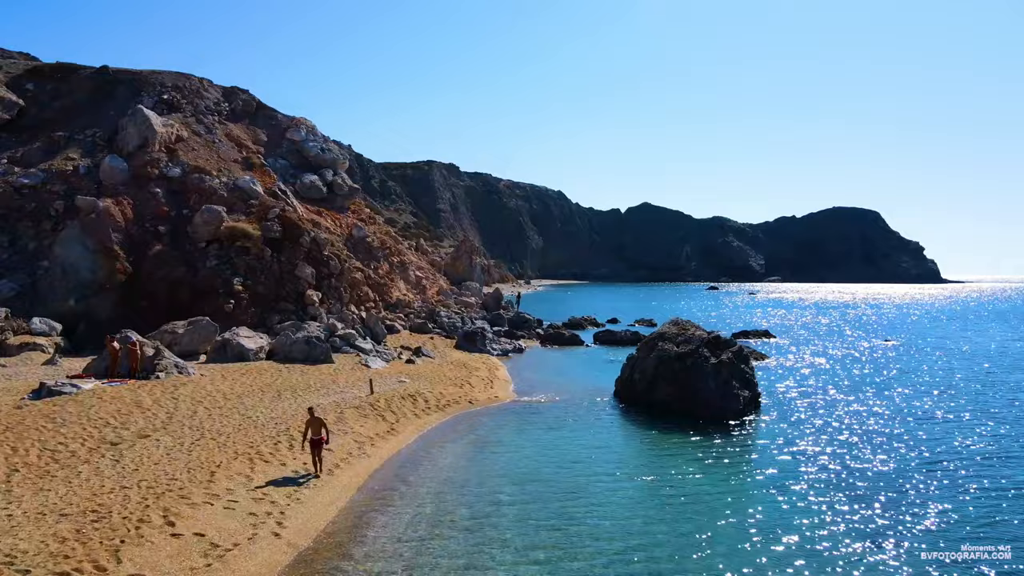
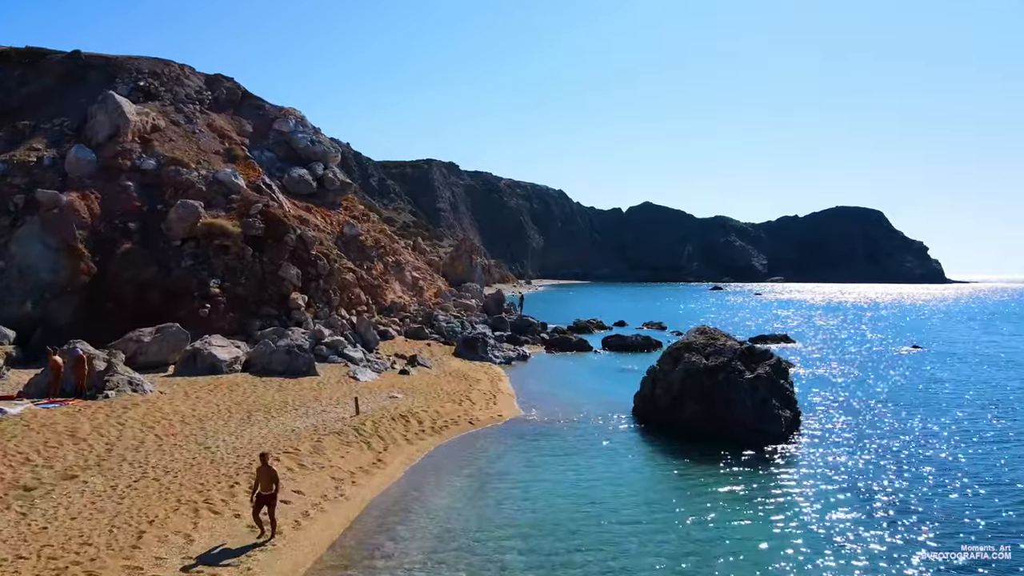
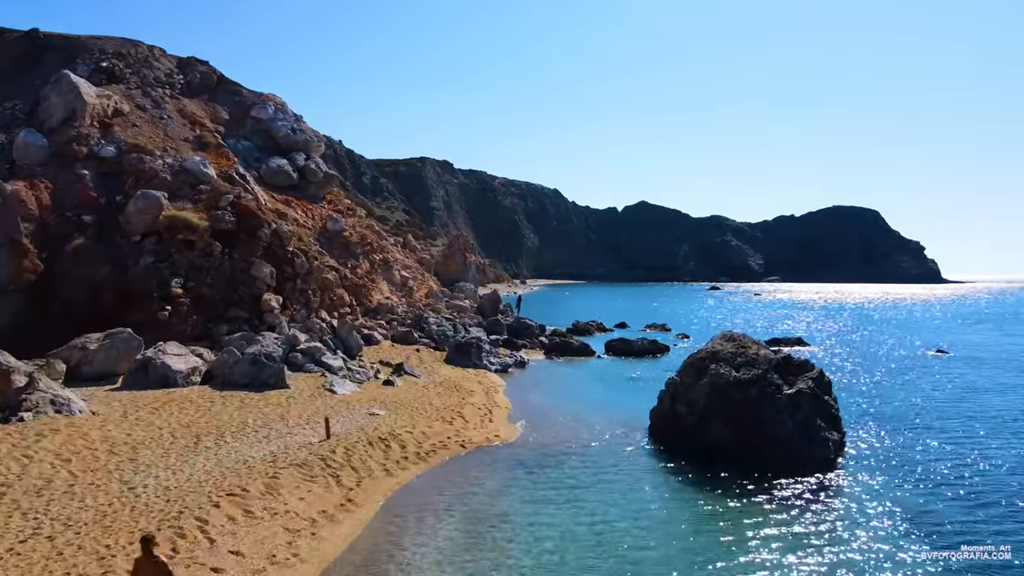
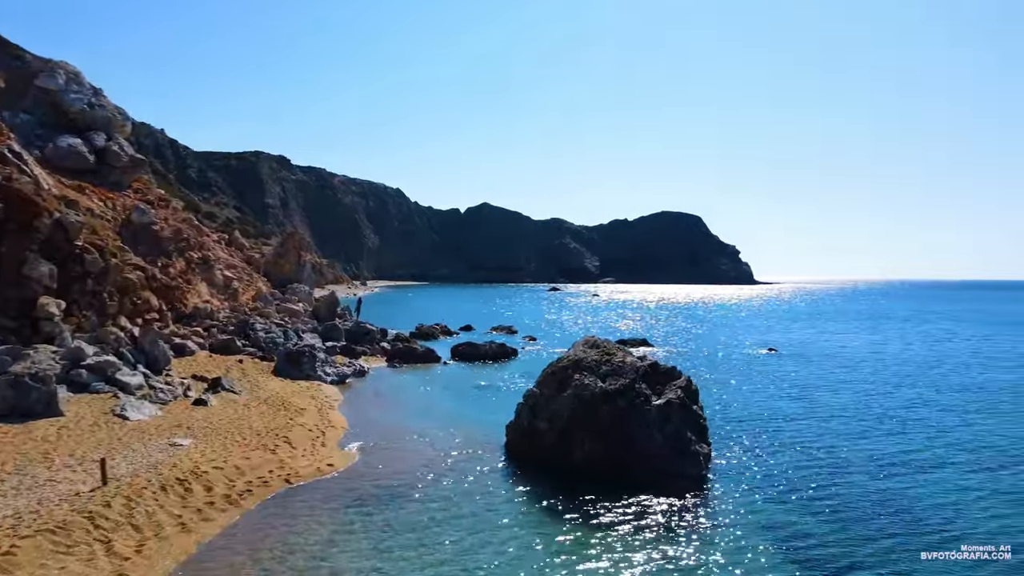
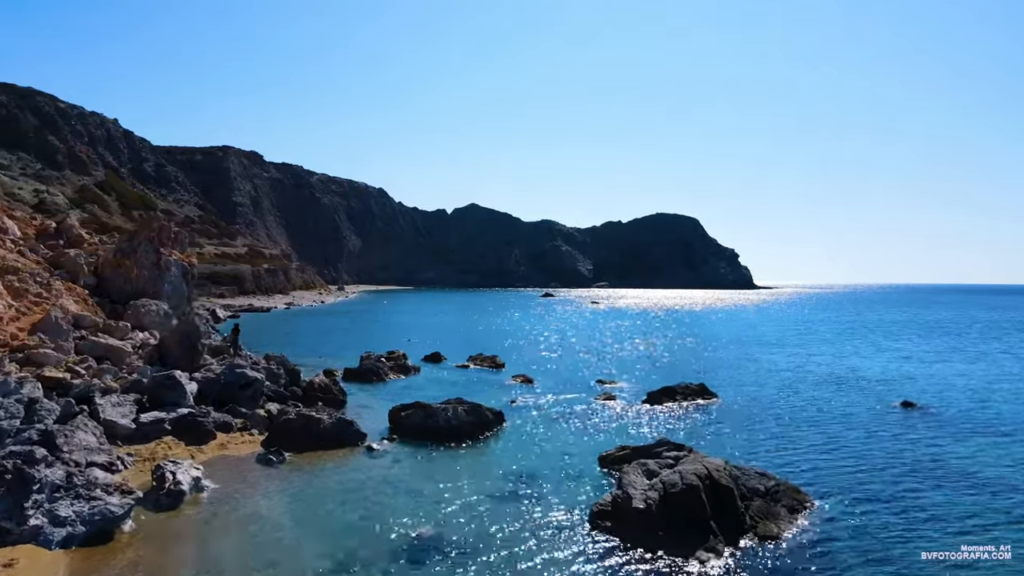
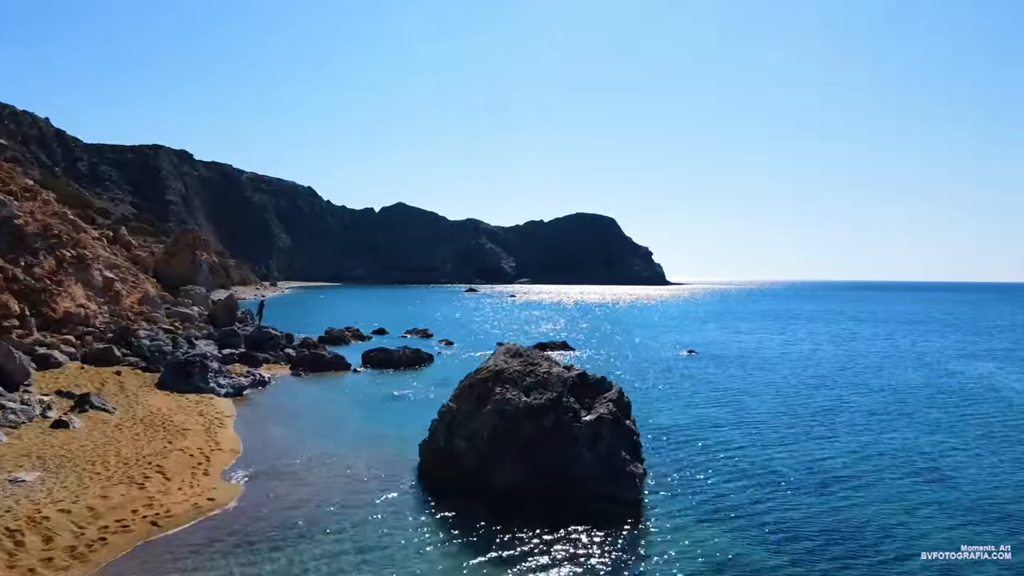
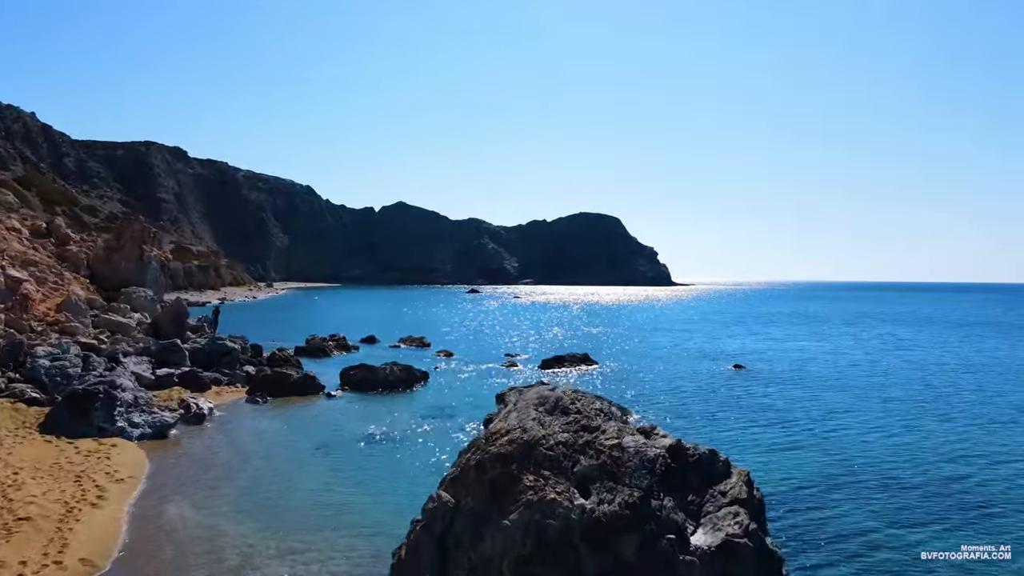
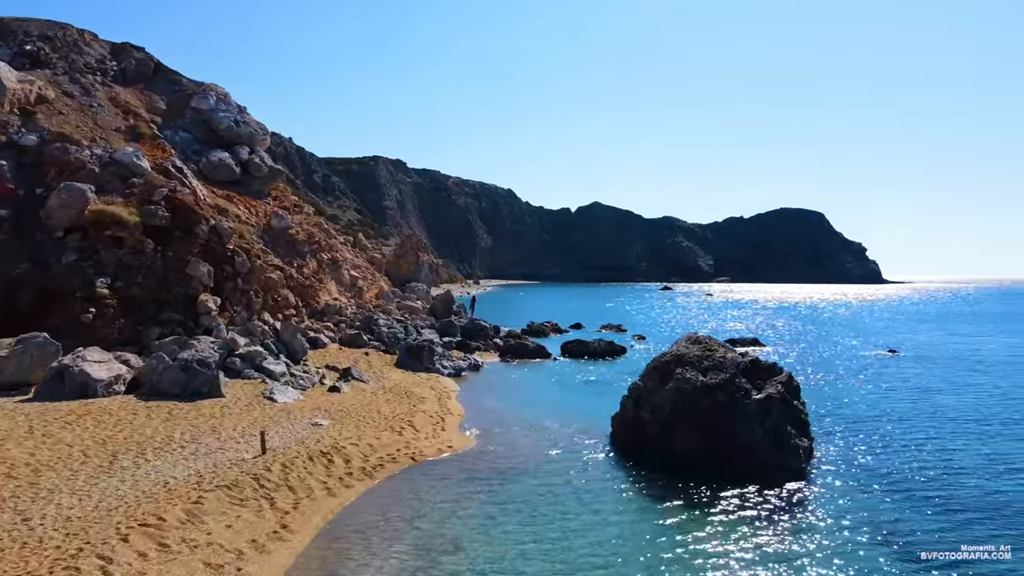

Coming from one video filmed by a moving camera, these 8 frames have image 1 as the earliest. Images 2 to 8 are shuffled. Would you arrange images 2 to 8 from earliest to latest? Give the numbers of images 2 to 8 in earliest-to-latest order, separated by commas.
2, 3, 8, 4, 6, 7, 5
